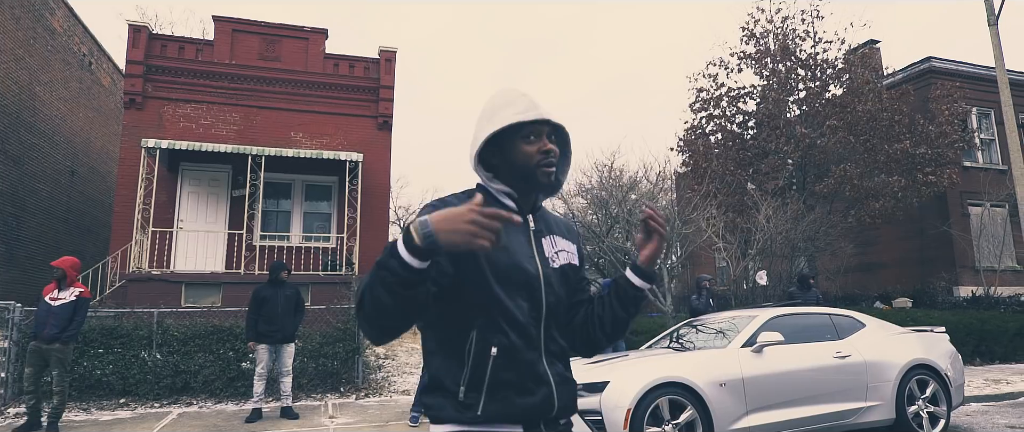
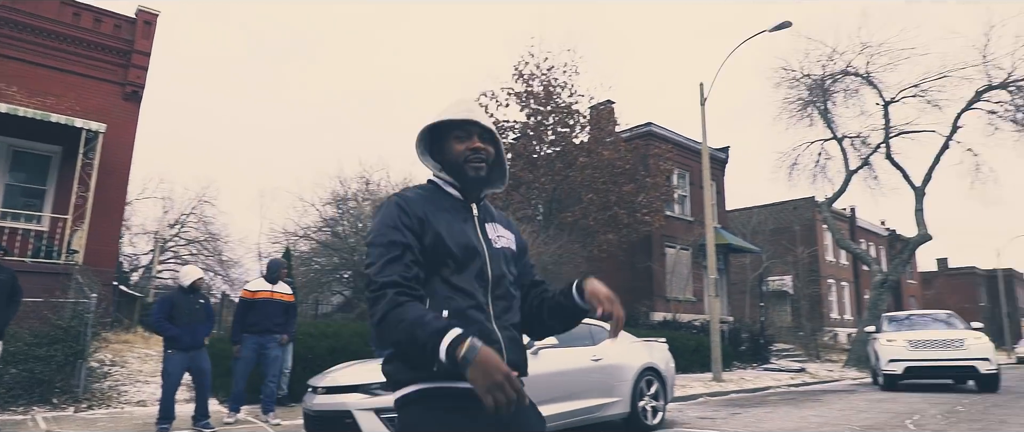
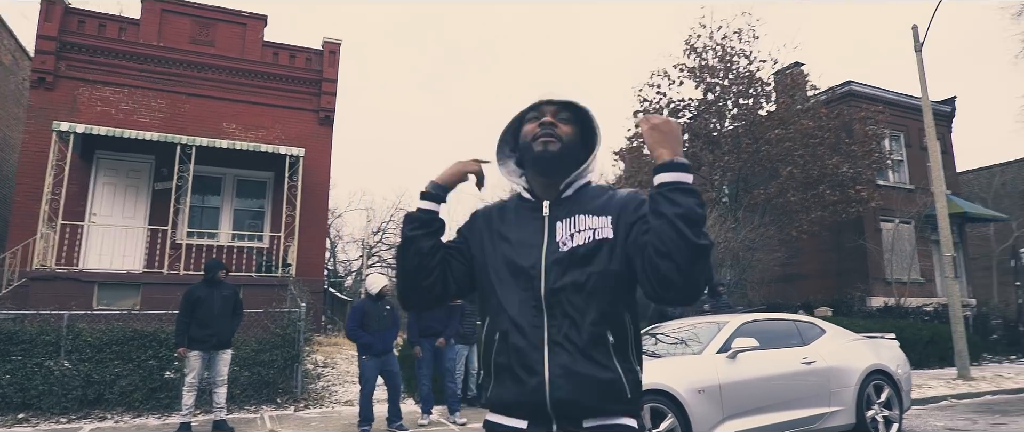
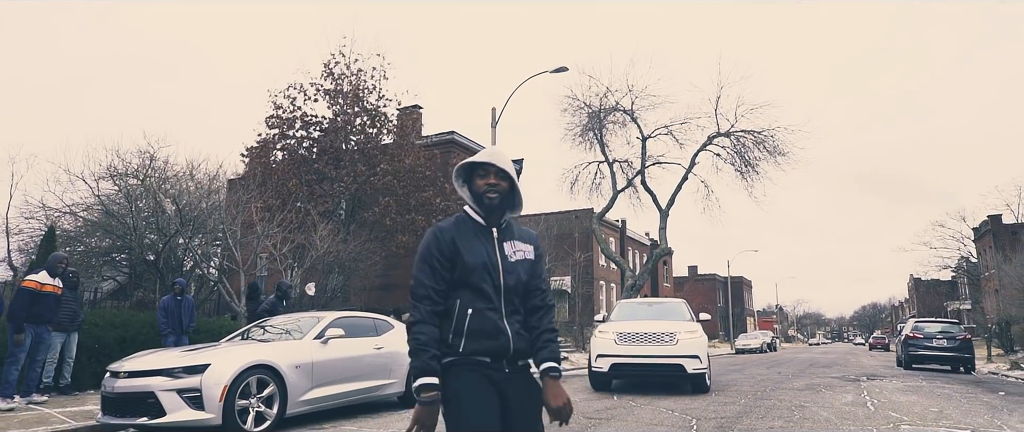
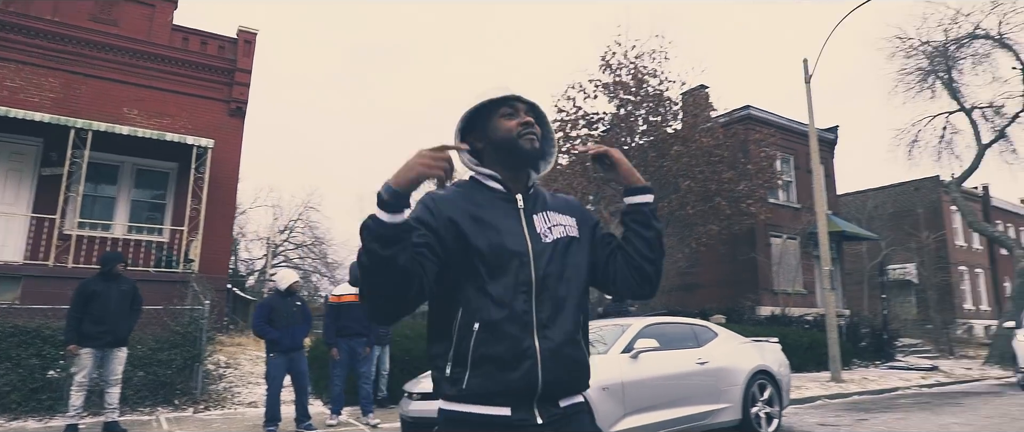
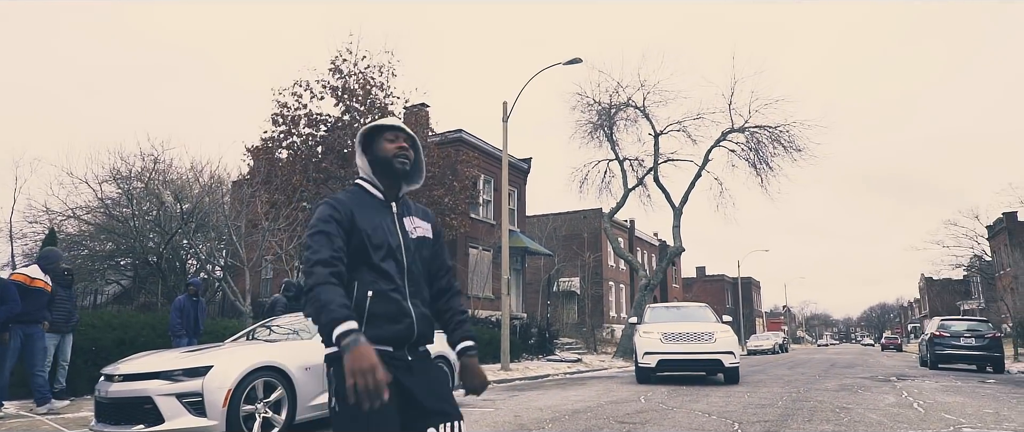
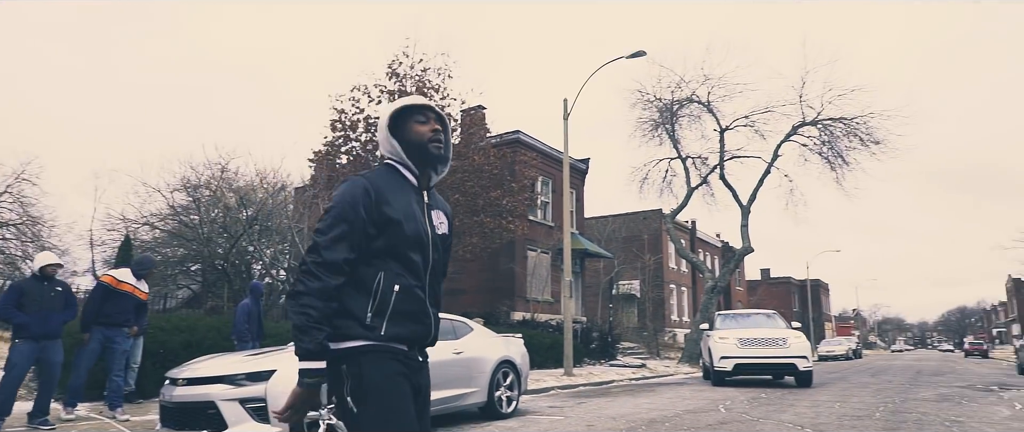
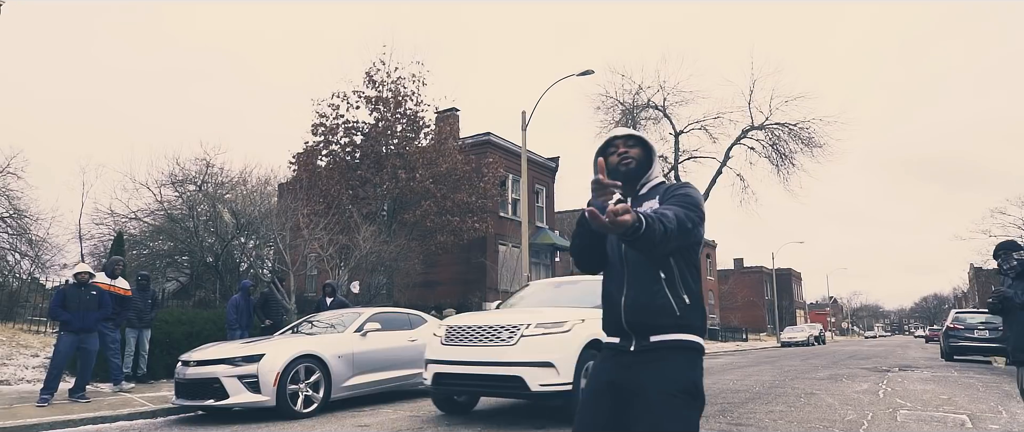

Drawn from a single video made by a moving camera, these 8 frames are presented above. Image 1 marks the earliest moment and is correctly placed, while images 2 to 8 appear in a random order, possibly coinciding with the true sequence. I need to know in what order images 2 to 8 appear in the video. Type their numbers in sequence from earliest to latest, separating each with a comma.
3, 5, 2, 7, 6, 4, 8
